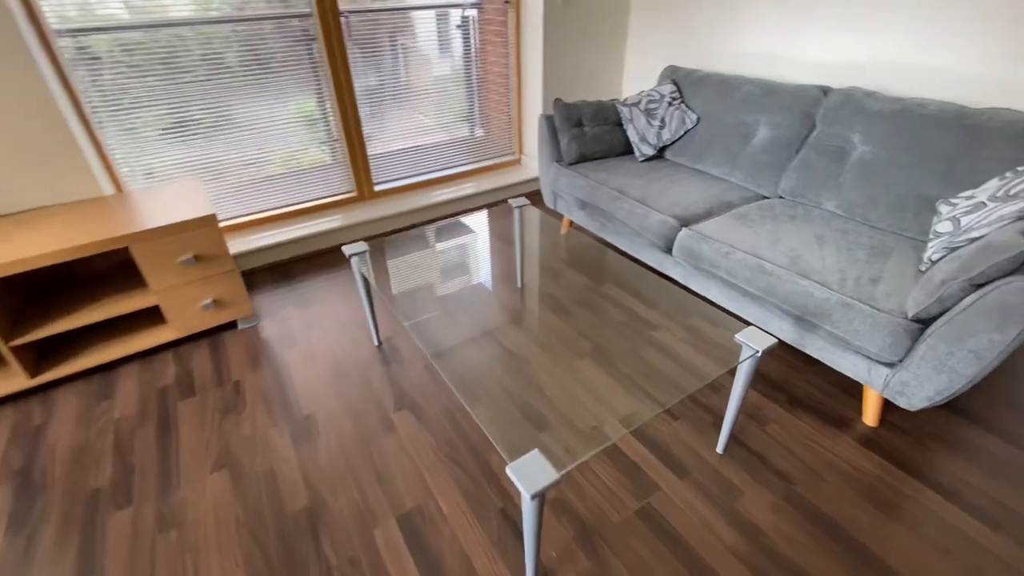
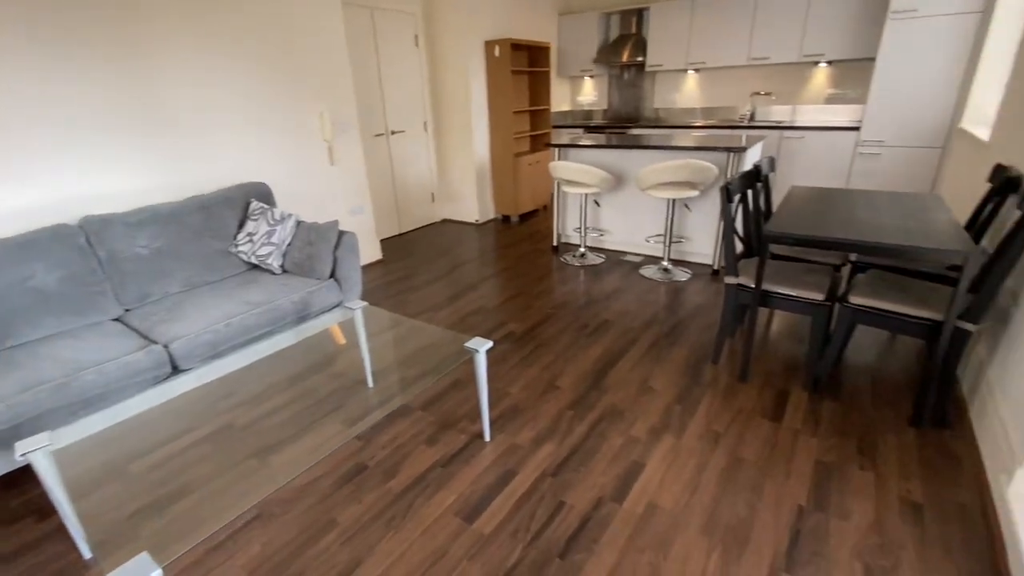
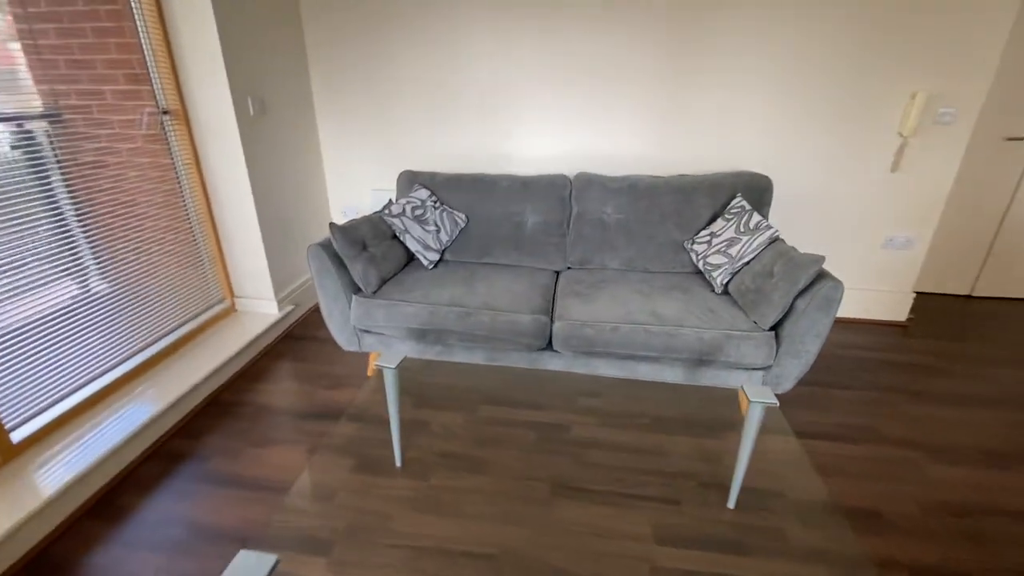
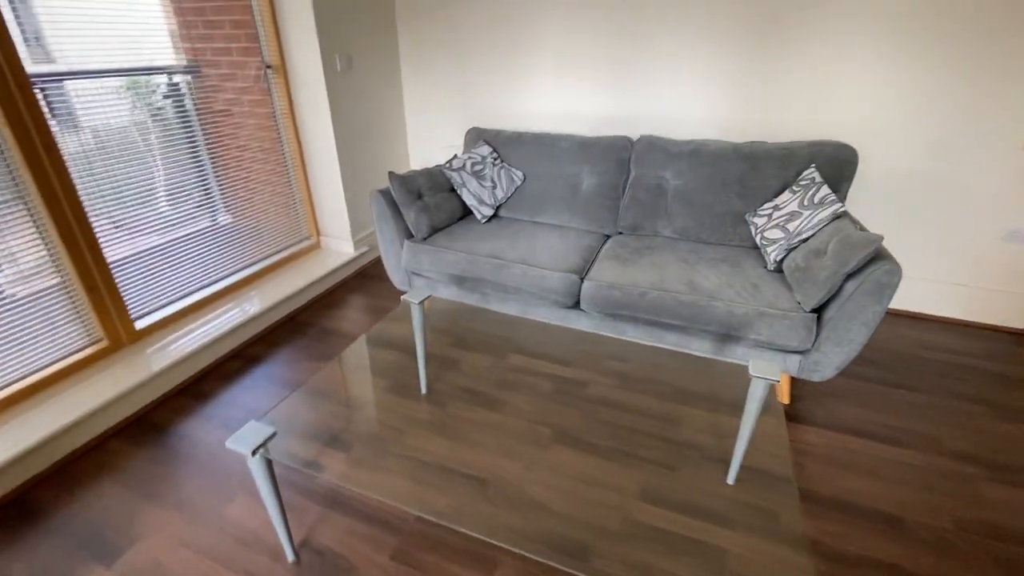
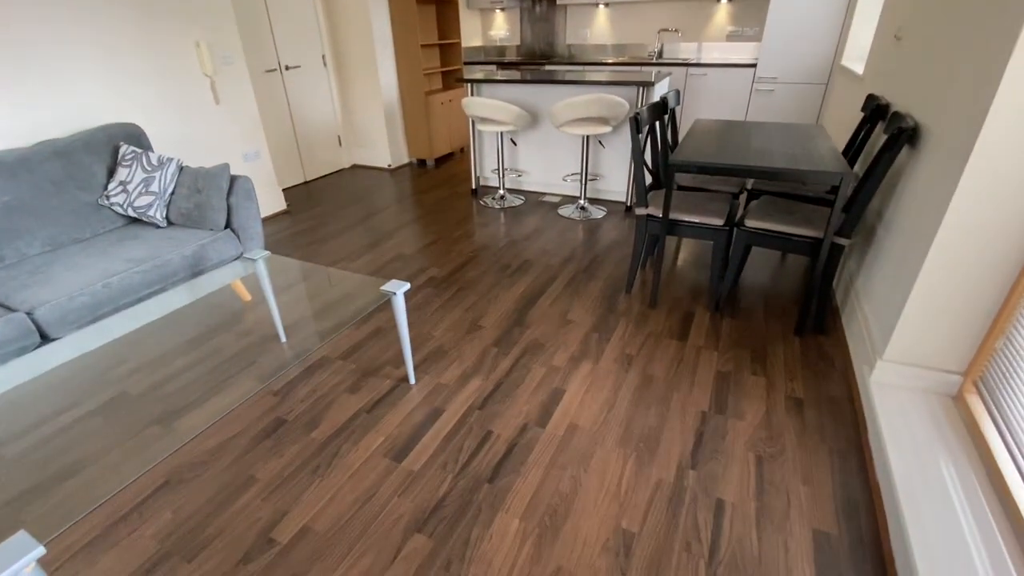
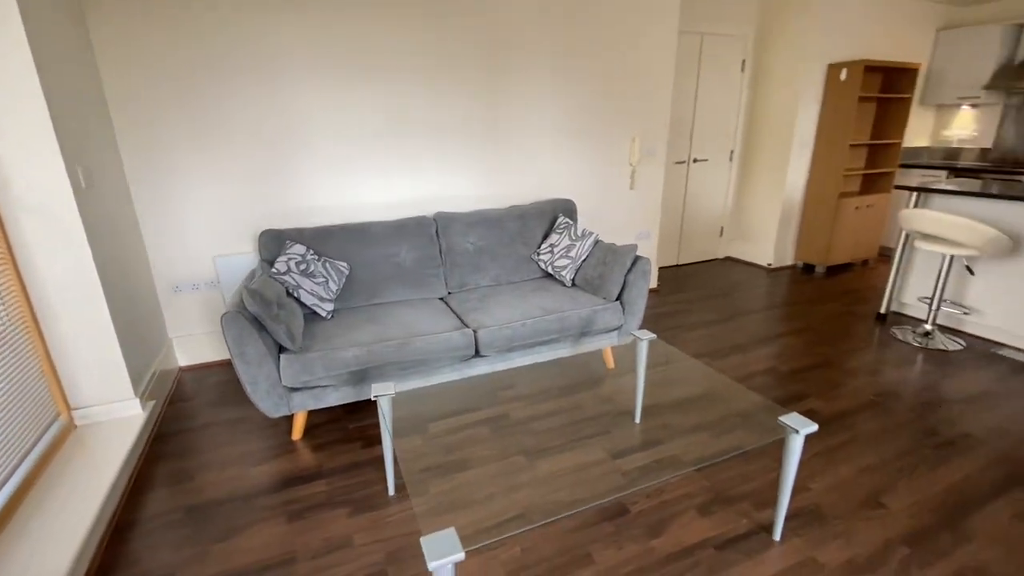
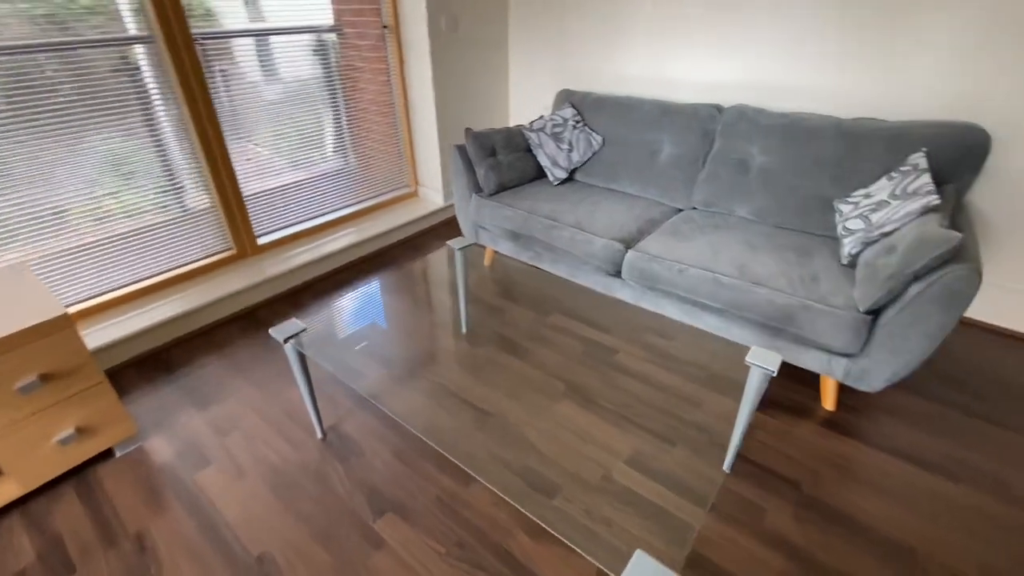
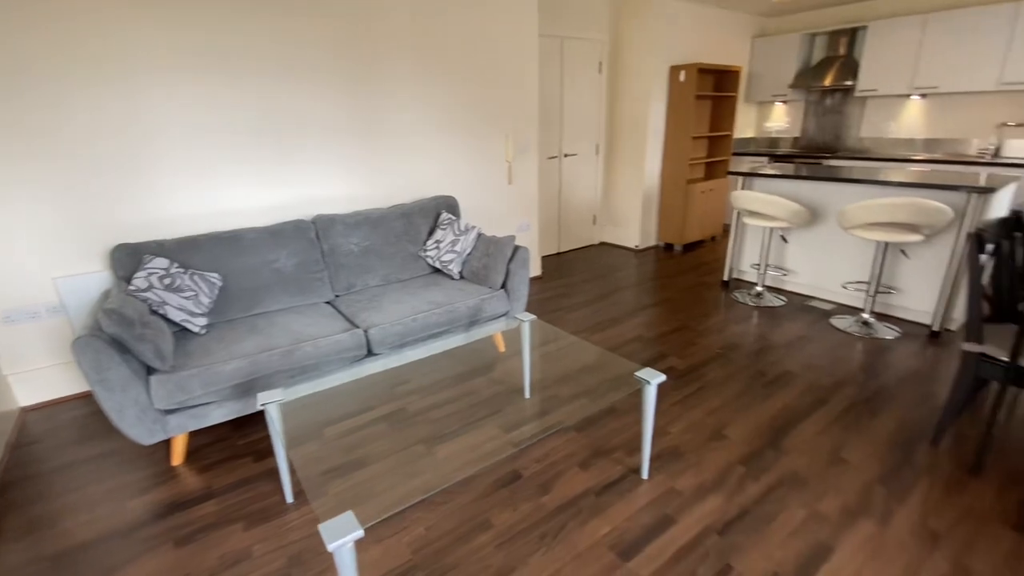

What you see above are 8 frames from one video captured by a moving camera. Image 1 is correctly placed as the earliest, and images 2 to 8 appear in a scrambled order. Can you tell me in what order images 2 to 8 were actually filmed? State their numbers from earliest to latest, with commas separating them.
7, 4, 3, 6, 8, 2, 5
